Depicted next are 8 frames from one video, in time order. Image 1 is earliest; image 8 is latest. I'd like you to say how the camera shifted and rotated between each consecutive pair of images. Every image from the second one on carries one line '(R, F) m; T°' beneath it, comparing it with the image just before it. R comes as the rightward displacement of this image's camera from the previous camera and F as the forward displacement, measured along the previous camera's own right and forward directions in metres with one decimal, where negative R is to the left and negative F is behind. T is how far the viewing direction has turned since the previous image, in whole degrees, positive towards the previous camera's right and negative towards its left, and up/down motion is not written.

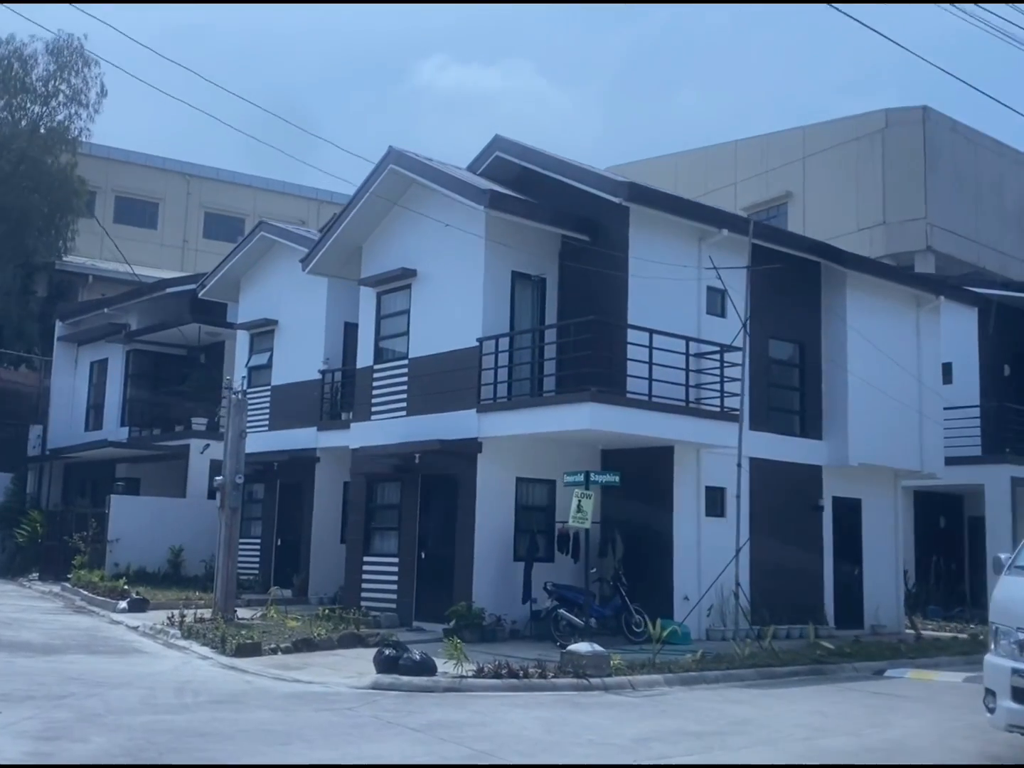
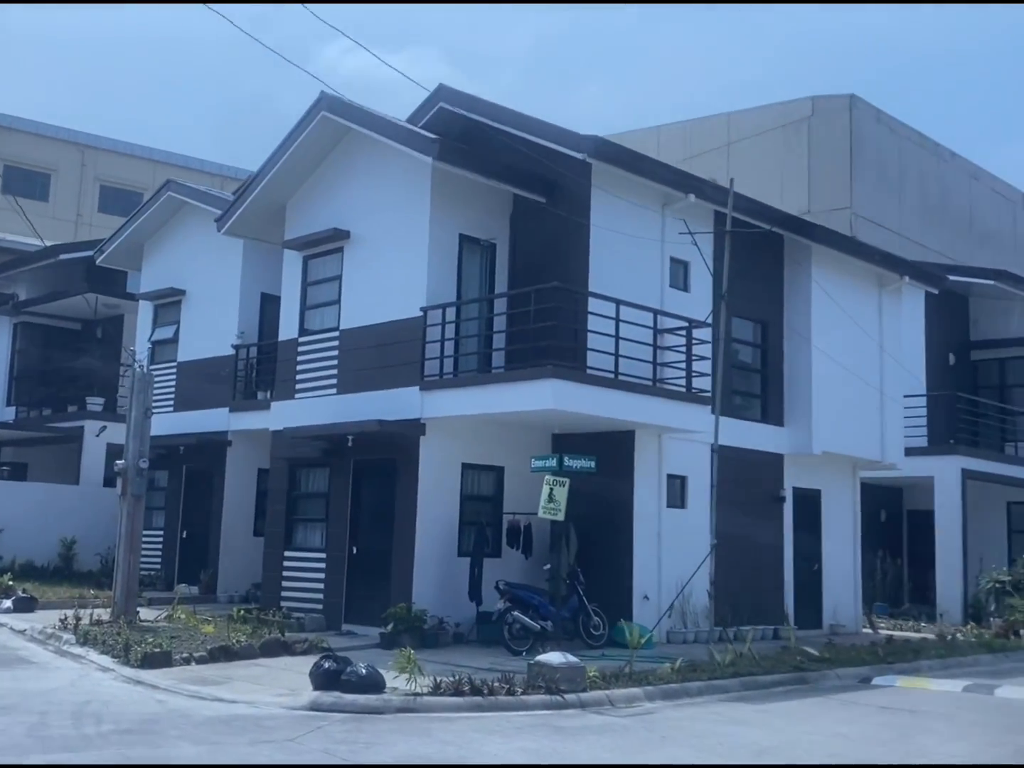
(-0.7, +2.0) m; +5°
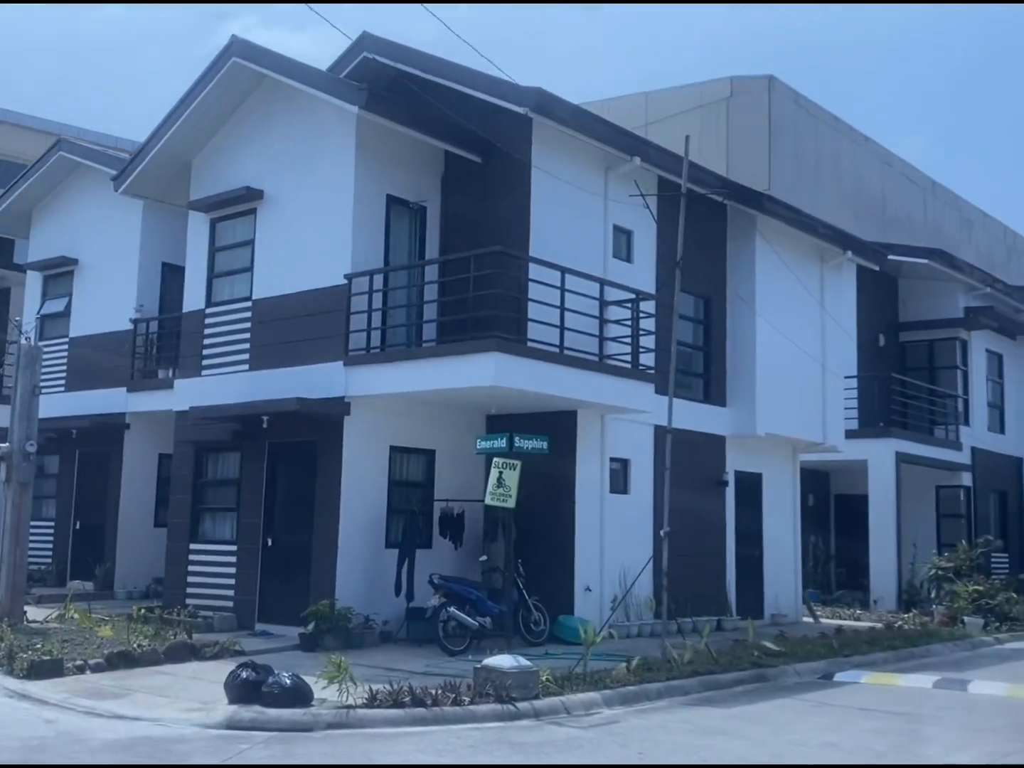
(-0.4, +1.5) m; +5°
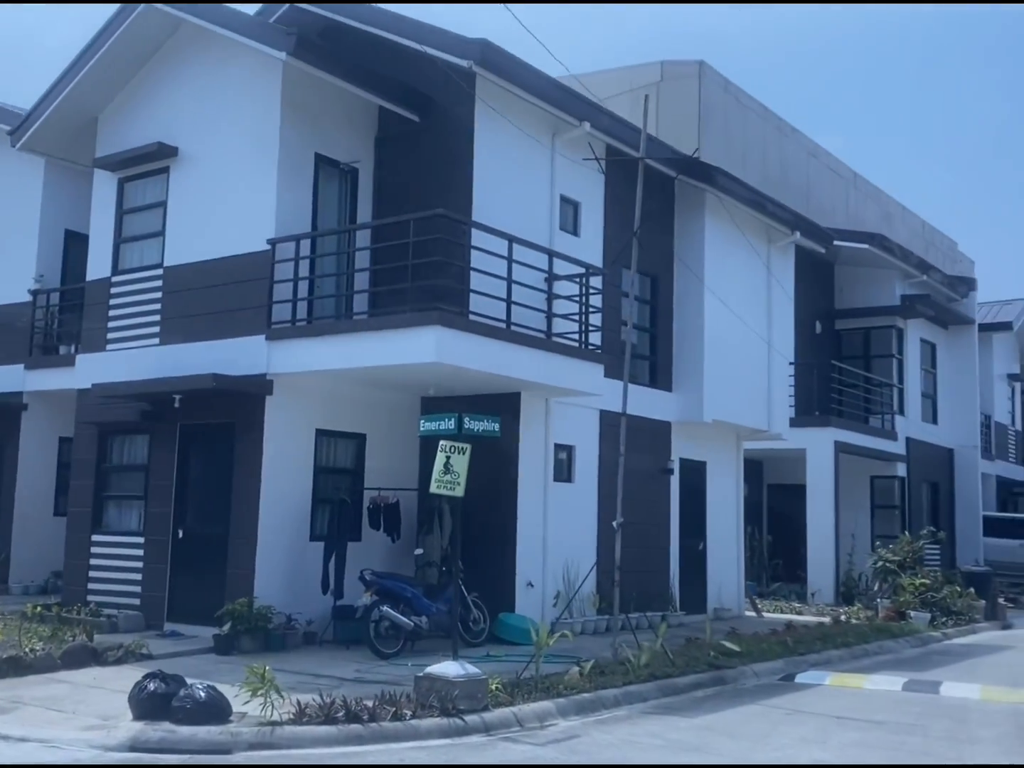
(-0.3, +1.3) m; +4°
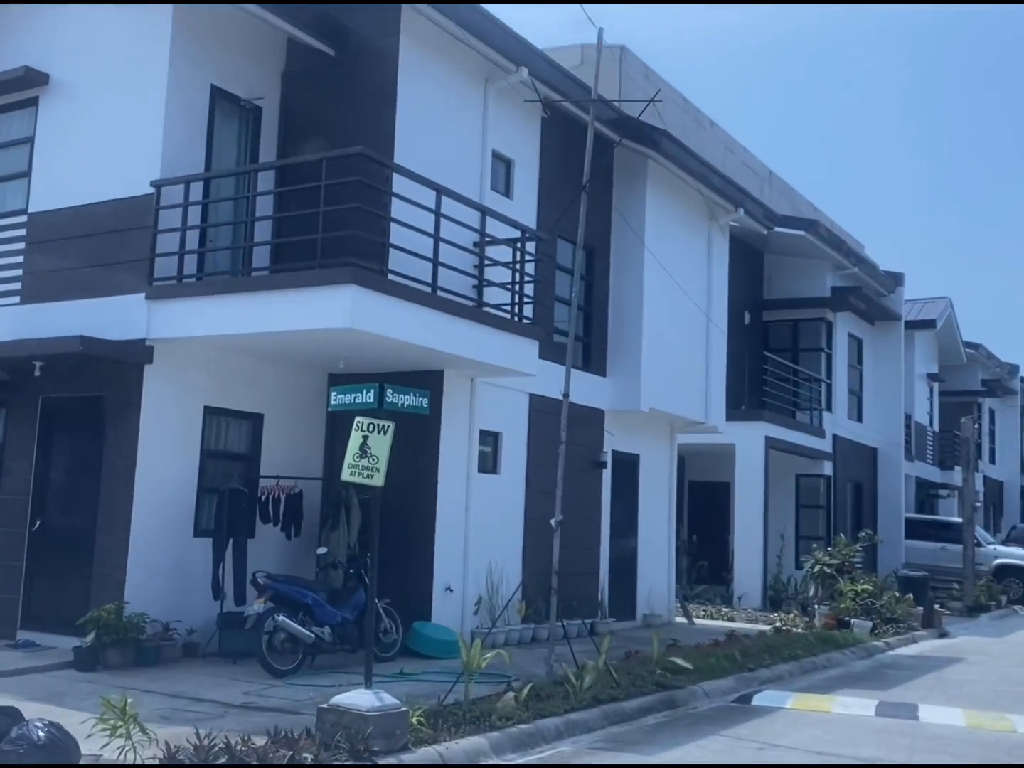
(-0.2, +1.9) m; +5°
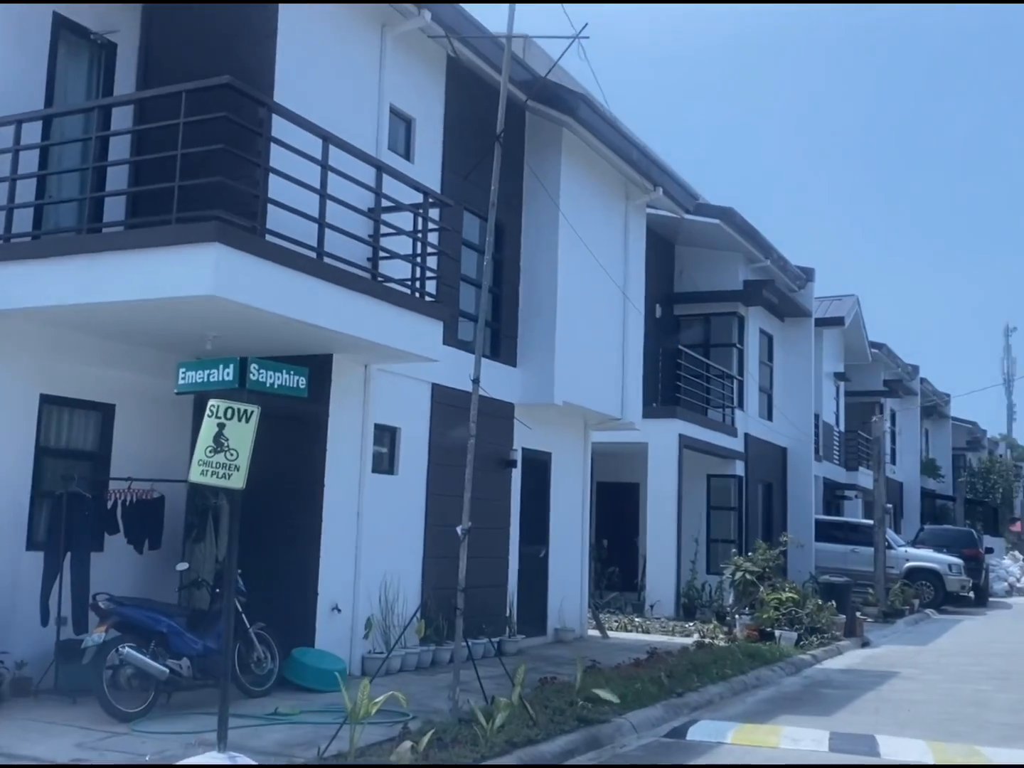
(0.0, +1.8) m; +5°
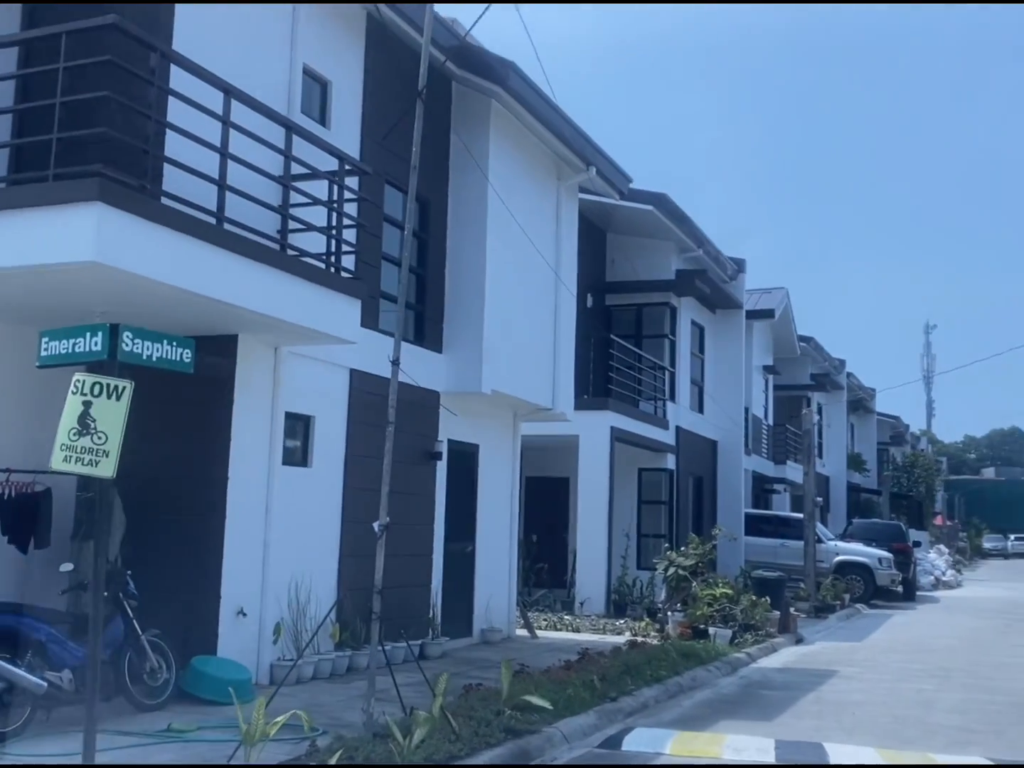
(+0.1, +0.8) m; +4°
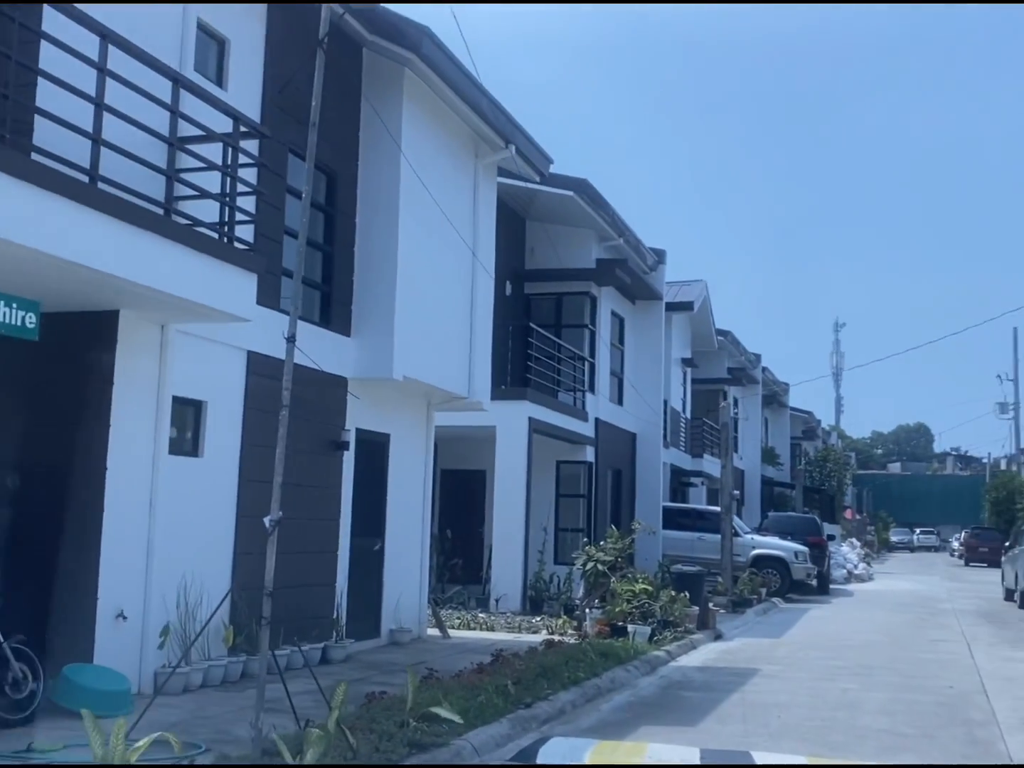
(+0.1, +0.7) m; +4°
